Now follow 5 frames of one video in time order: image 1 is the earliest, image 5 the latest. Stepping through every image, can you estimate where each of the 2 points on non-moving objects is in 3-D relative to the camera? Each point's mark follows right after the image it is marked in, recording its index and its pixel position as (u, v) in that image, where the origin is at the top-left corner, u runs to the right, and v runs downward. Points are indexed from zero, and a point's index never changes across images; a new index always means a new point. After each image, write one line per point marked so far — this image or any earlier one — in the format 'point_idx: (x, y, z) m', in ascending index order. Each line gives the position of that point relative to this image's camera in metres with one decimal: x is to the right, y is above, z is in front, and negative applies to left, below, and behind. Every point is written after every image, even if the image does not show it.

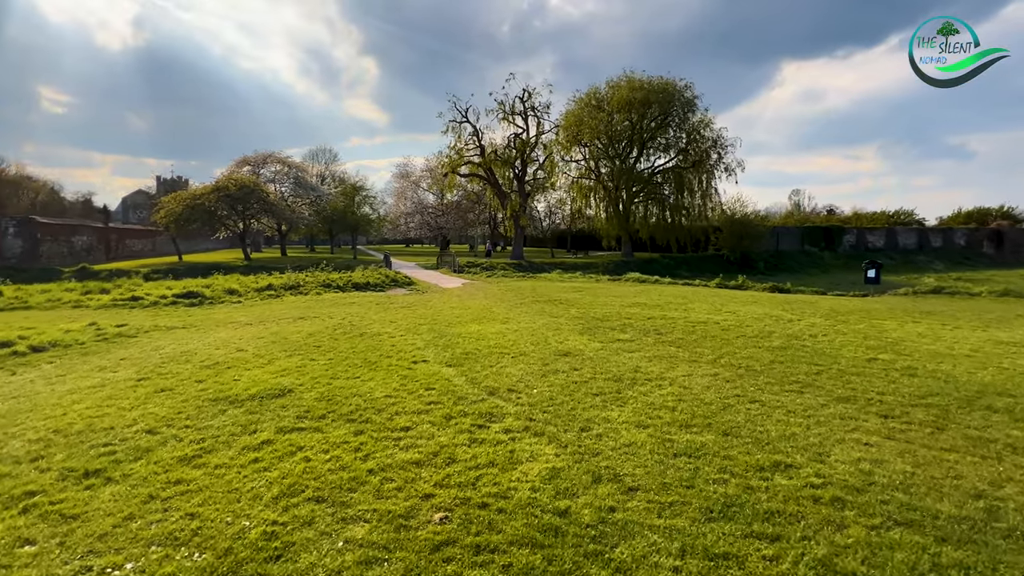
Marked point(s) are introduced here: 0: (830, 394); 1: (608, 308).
0: (+3.5, -1.2, +5.7) m
1: (+2.3, -0.5, +12.4) m
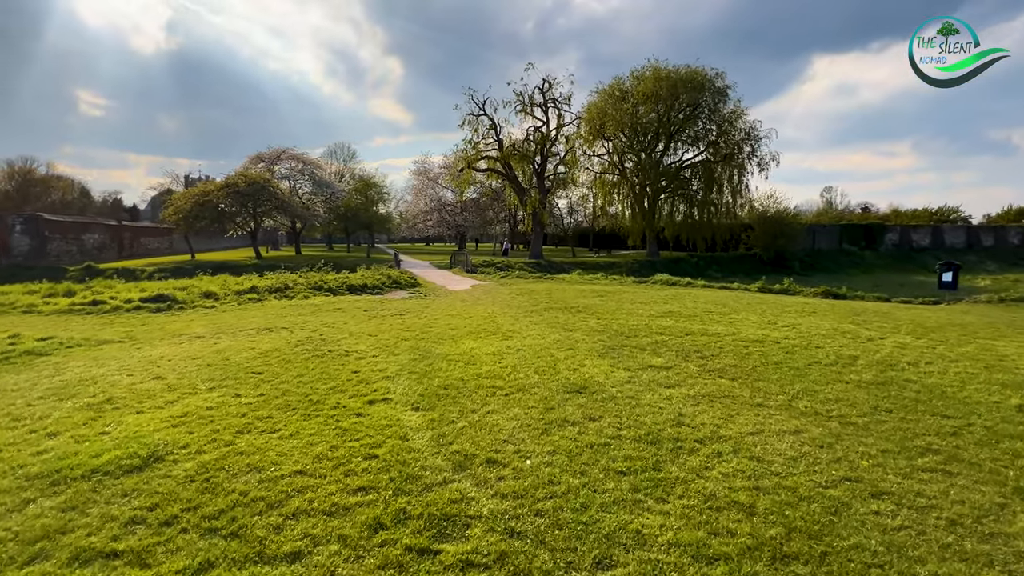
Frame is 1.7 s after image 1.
0: (+3.3, -1.3, +3.6) m
1: (+2.4, -0.6, +10.3) m
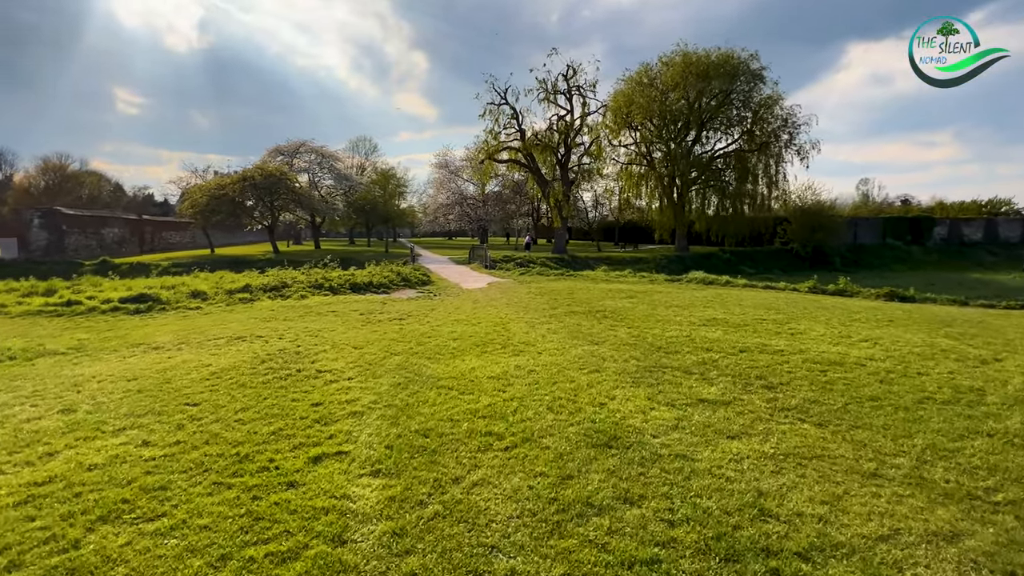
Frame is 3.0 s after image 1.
0: (+3.3, -1.5, +1.9) m
1: (+2.6, -0.7, +8.6) m
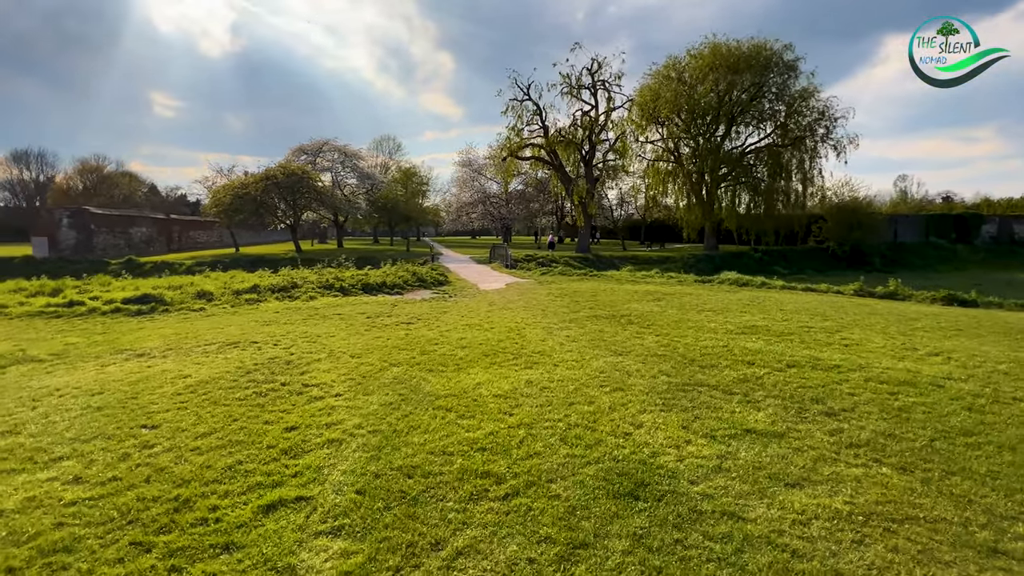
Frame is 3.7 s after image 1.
0: (+3.2, -1.5, +0.9) m
1: (+2.8, -0.7, +7.7) m
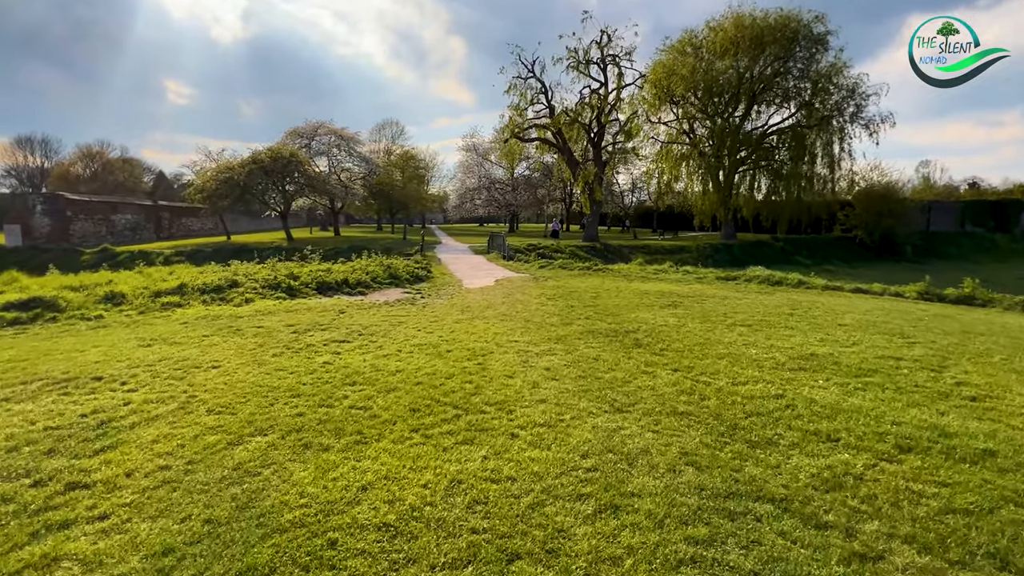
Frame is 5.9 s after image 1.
0: (+2.5, -1.8, -1.5) m
1: (+2.3, -0.9, +5.2) m
